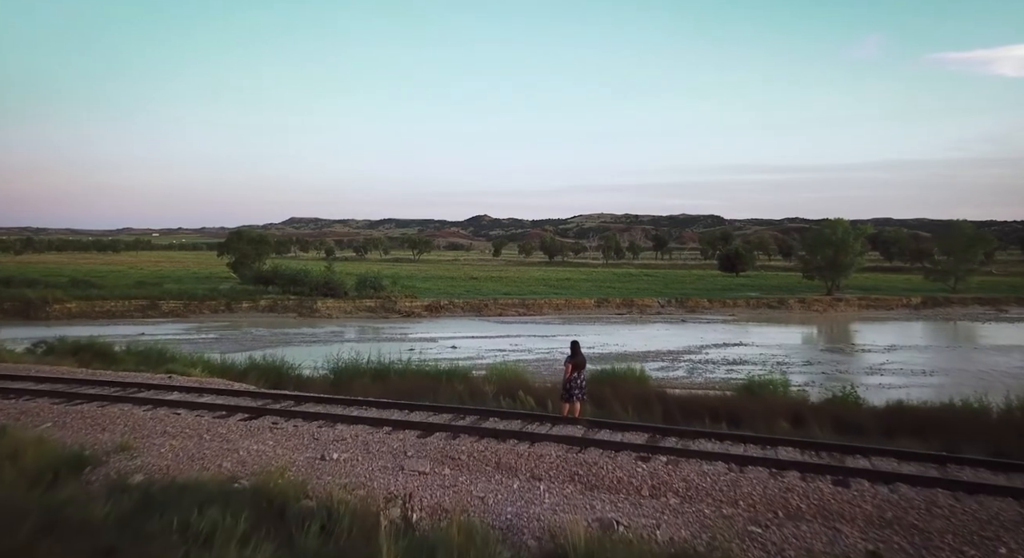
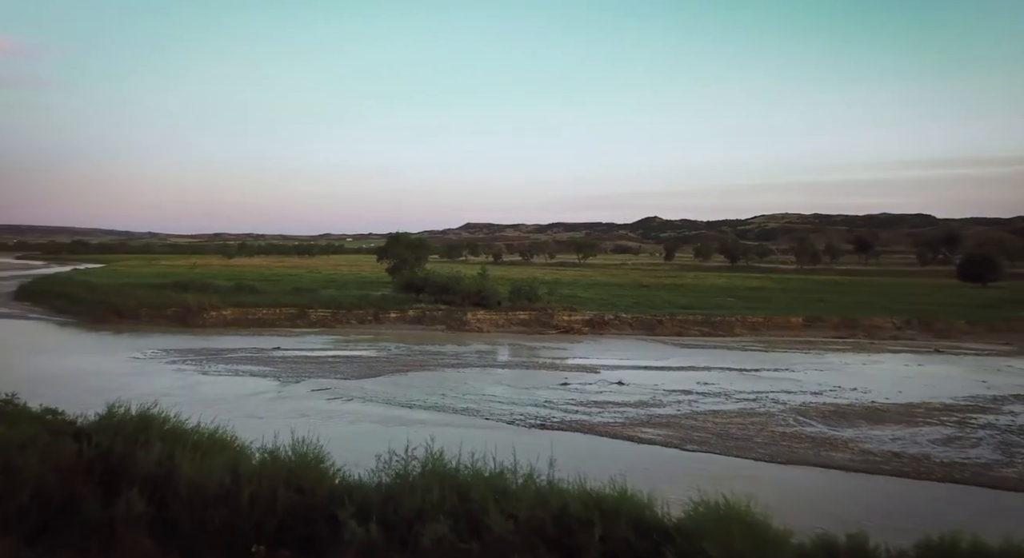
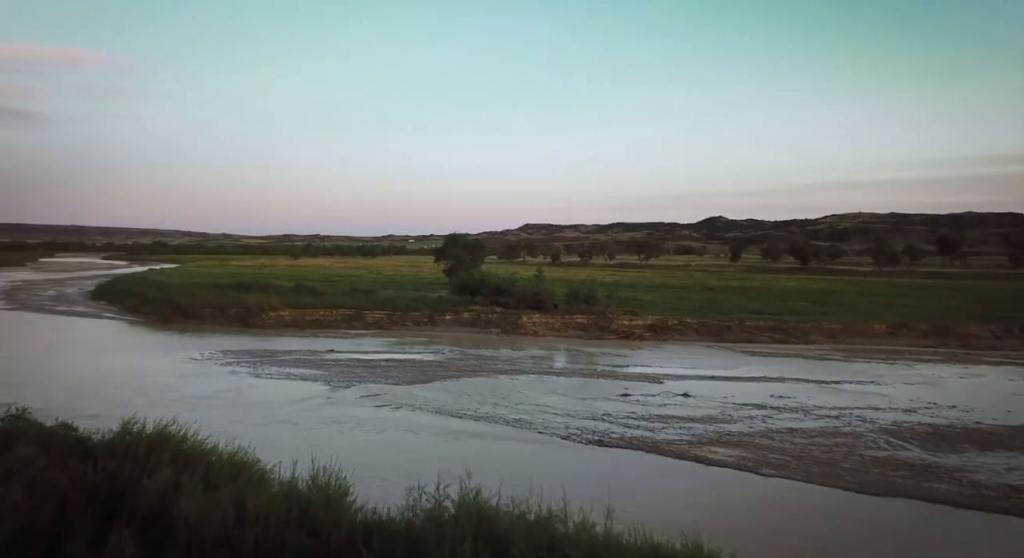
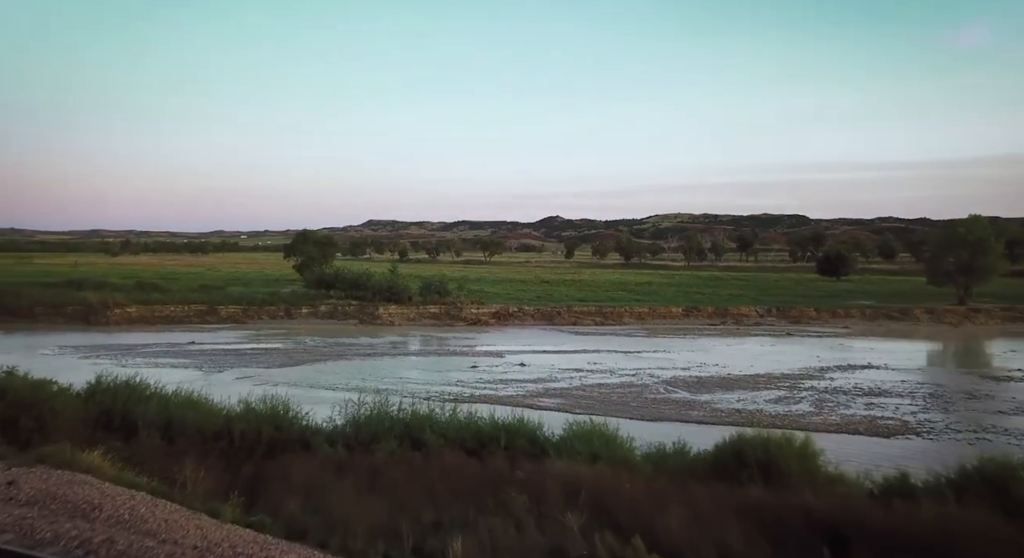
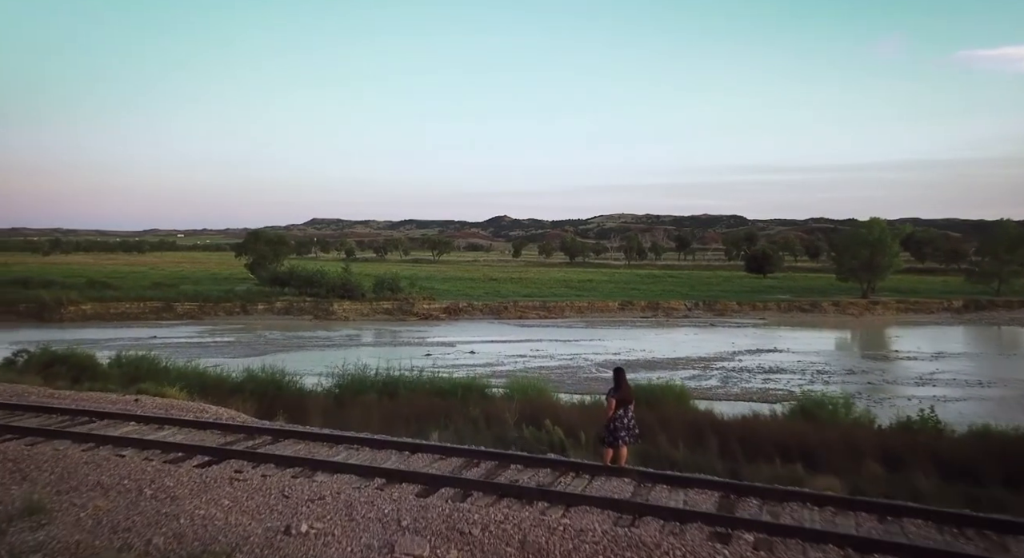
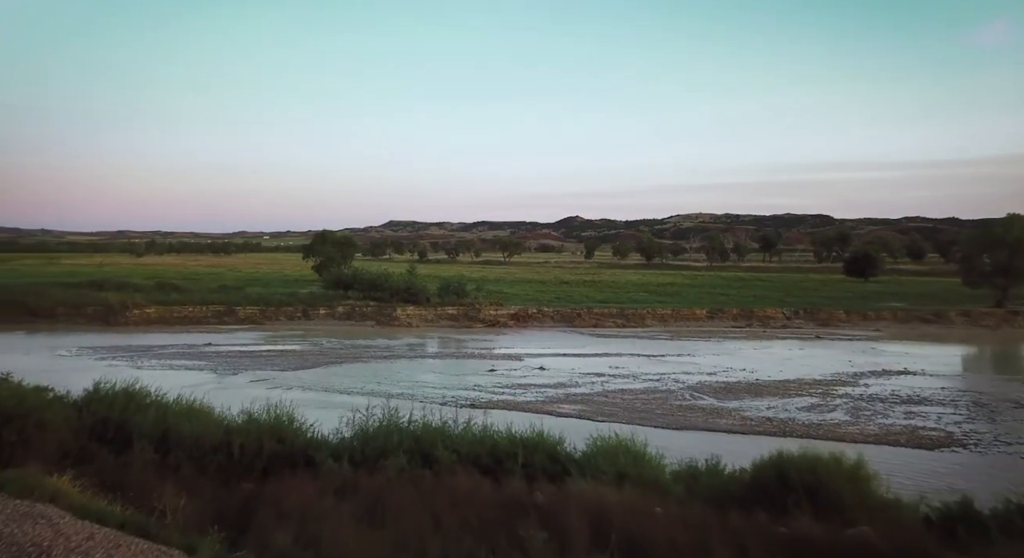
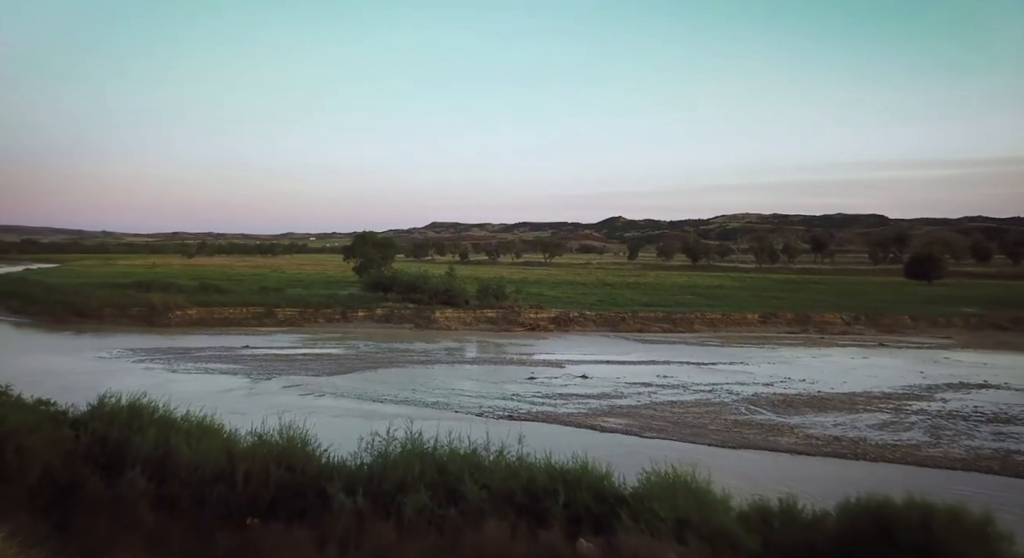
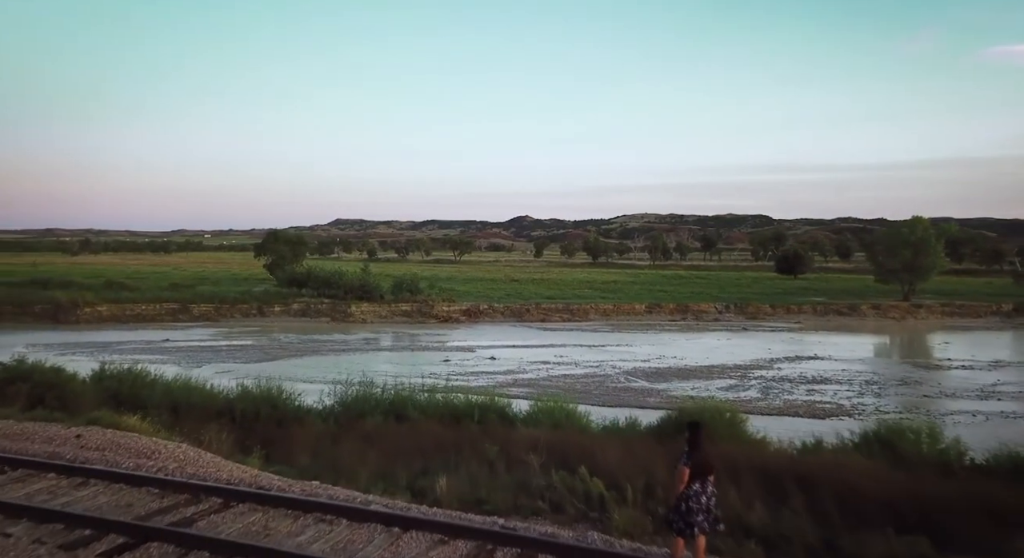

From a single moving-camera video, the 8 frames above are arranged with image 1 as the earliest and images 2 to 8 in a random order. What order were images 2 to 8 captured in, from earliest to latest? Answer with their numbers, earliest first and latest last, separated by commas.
5, 8, 4, 6, 7, 2, 3
